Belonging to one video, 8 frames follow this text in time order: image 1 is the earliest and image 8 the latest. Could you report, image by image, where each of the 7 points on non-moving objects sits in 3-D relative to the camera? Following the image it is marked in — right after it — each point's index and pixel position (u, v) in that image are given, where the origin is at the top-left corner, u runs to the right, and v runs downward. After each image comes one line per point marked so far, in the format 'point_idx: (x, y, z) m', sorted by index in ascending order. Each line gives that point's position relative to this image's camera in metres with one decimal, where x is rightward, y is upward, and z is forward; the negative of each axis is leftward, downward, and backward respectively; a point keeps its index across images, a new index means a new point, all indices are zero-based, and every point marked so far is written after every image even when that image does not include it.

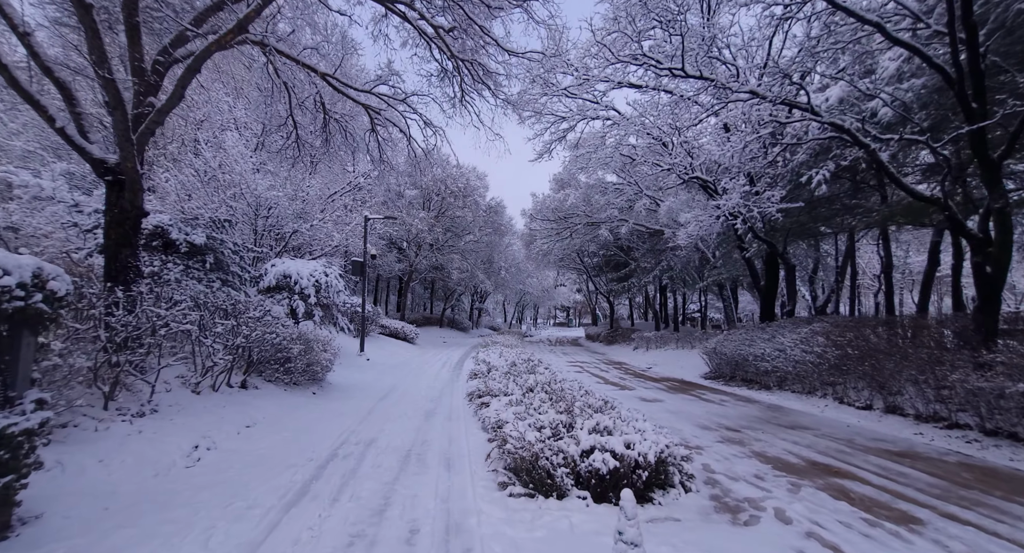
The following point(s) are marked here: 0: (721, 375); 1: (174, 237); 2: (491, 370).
0: (+5.4, -2.5, +11.8) m
1: (-6.6, +0.8, +9.1) m
2: (-0.4, -1.9, +9.5) m
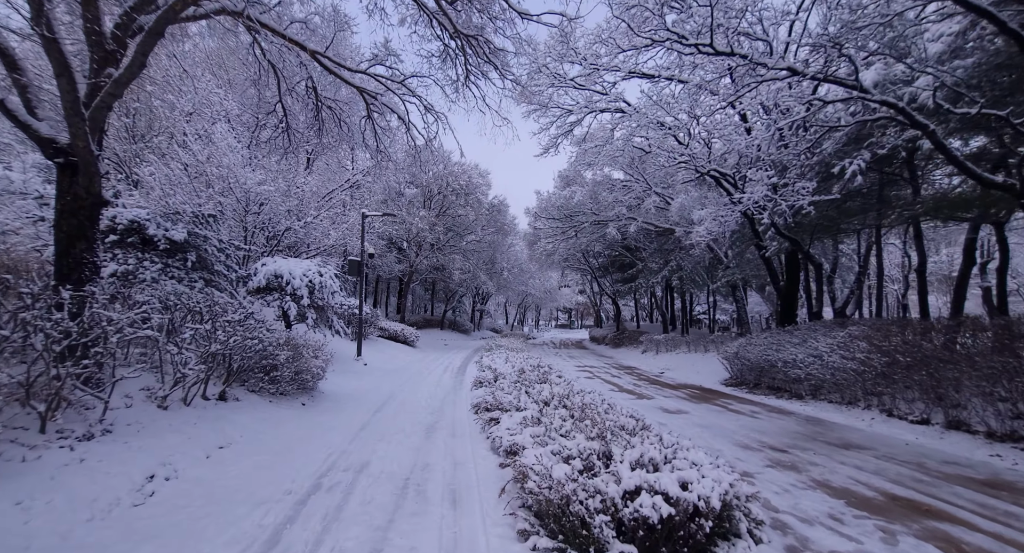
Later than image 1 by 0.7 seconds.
0: (+5.5, -2.5, +11.0) m
1: (-6.4, +0.8, +8.3) m
2: (-0.2, -1.9, +8.7) m
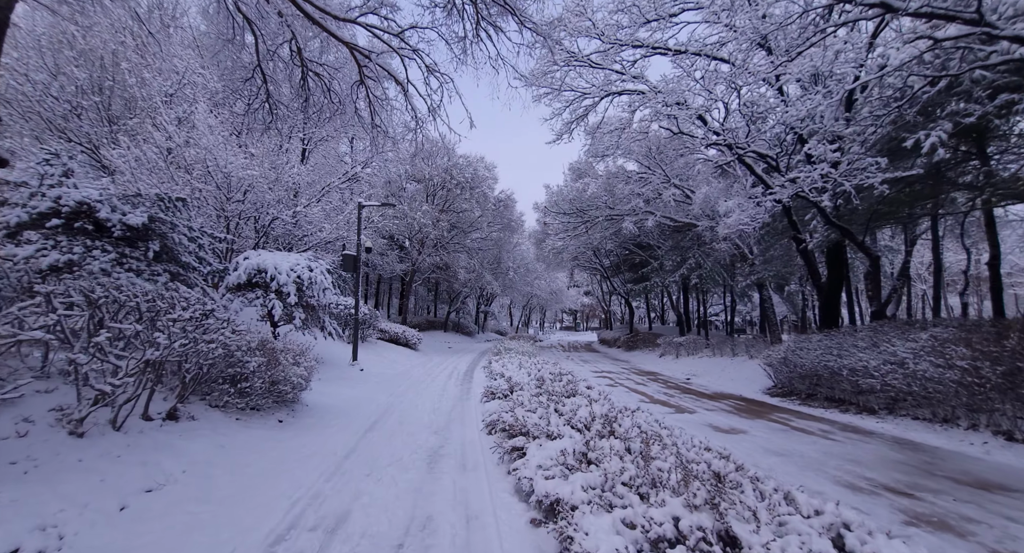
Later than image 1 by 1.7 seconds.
0: (+5.8, -2.4, +9.6) m
1: (-6.1, +0.9, +7.0) m
2: (+0.1, -1.7, +7.3) m
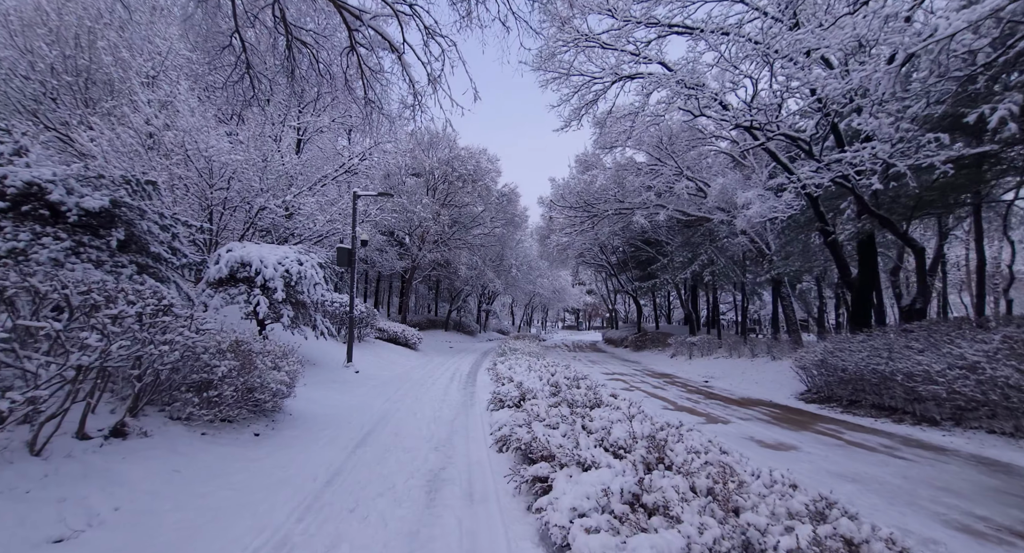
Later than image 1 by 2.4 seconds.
0: (+6.0, -2.3, +8.6) m
1: (-6.0, +1.0, +6.1) m
2: (+0.3, -1.6, +6.4) m
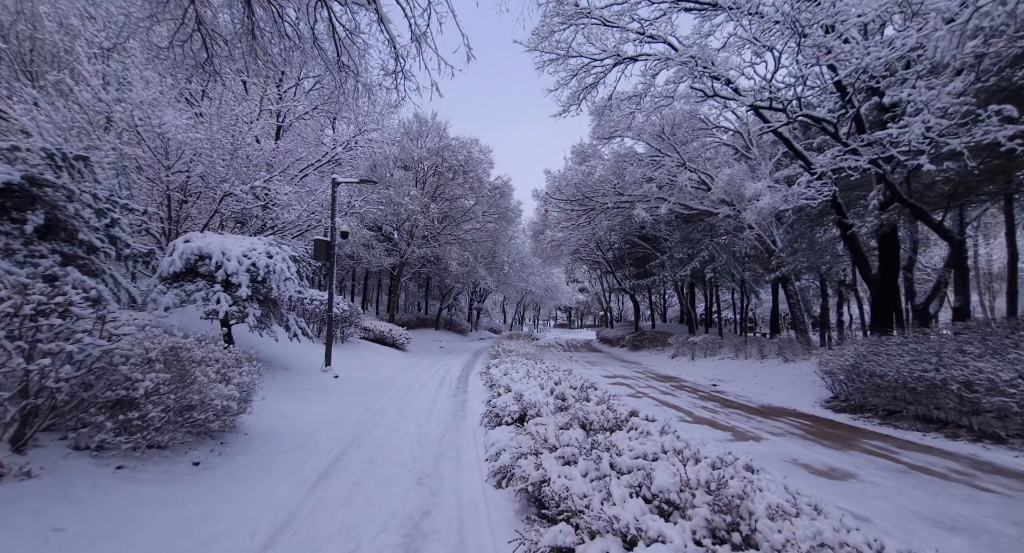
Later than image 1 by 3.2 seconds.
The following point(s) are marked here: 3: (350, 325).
0: (+5.9, -2.2, +7.7) m
1: (-6.0, +1.1, +5.0) m
2: (+0.2, -1.5, +5.4) m
3: (-5.6, -1.7, +16.2) m
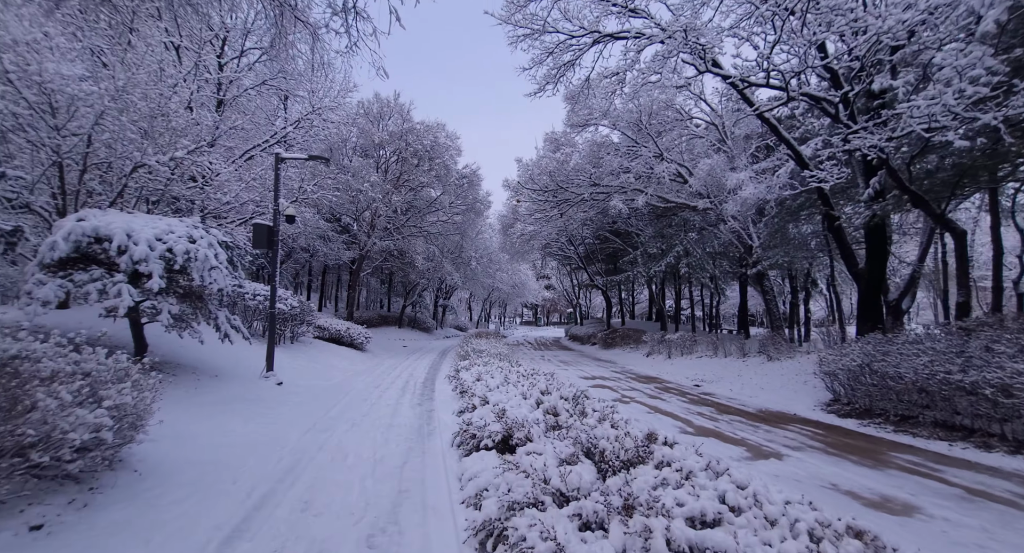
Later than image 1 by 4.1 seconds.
0: (+5.6, -2.1, +7.0) m
1: (-6.1, +1.3, +3.4) m
2: (+0.1, -1.4, +4.3) m
3: (-6.6, -1.5, +14.6) m
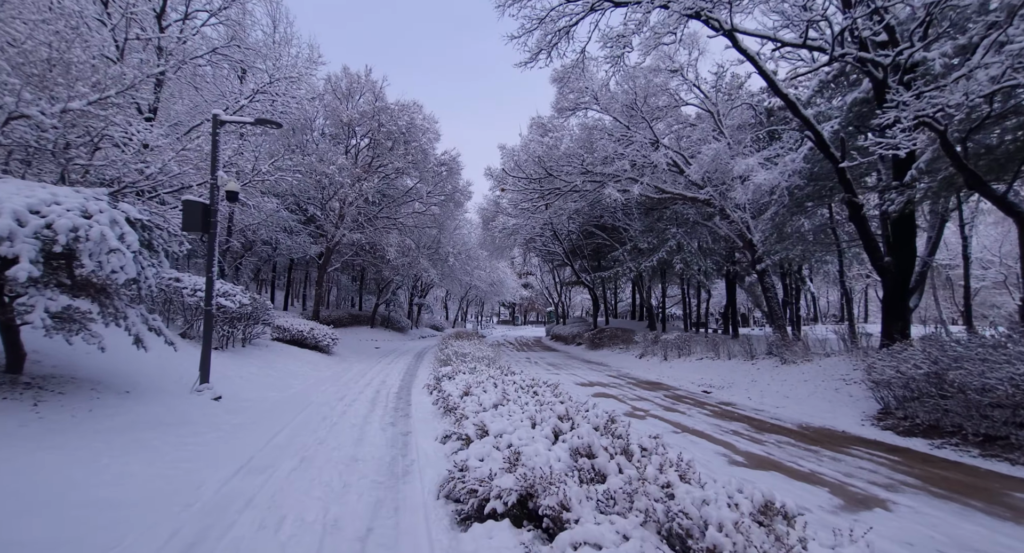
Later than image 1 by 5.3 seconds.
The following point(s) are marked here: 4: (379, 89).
0: (+5.5, -1.9, +5.8) m
1: (-5.9, +1.4, +1.5) m
2: (+0.2, -1.3, +2.8) m
3: (-7.0, -1.3, +12.8) m
4: (-5.3, +7.5, +18.7) m
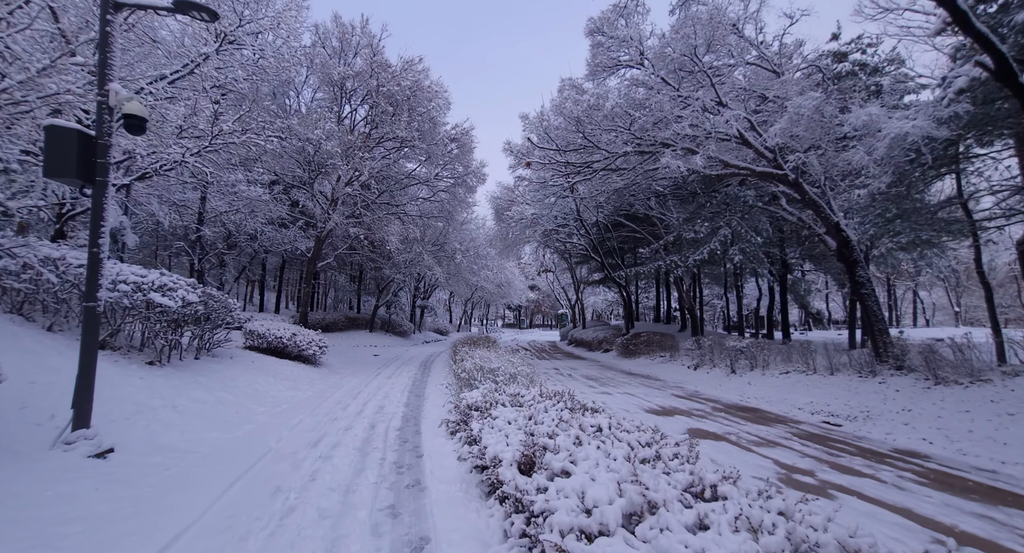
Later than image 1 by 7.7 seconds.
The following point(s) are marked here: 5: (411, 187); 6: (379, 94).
0: (+6.3, -1.7, +2.7) m
1: (-5.1, +1.7, -1.5) m
2: (+1.0, -1.0, -0.3) m
3: (-6.2, -1.1, +9.7) m
4: (-4.5, +7.6, +15.7) m
5: (-3.8, +3.2, +17.6) m
6: (-4.5, +6.0, +15.7) m
